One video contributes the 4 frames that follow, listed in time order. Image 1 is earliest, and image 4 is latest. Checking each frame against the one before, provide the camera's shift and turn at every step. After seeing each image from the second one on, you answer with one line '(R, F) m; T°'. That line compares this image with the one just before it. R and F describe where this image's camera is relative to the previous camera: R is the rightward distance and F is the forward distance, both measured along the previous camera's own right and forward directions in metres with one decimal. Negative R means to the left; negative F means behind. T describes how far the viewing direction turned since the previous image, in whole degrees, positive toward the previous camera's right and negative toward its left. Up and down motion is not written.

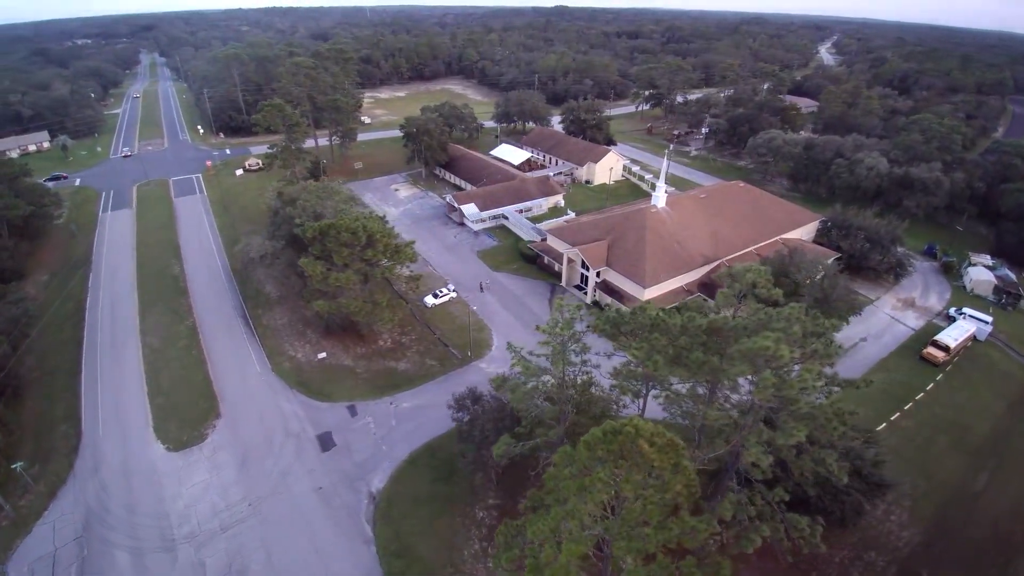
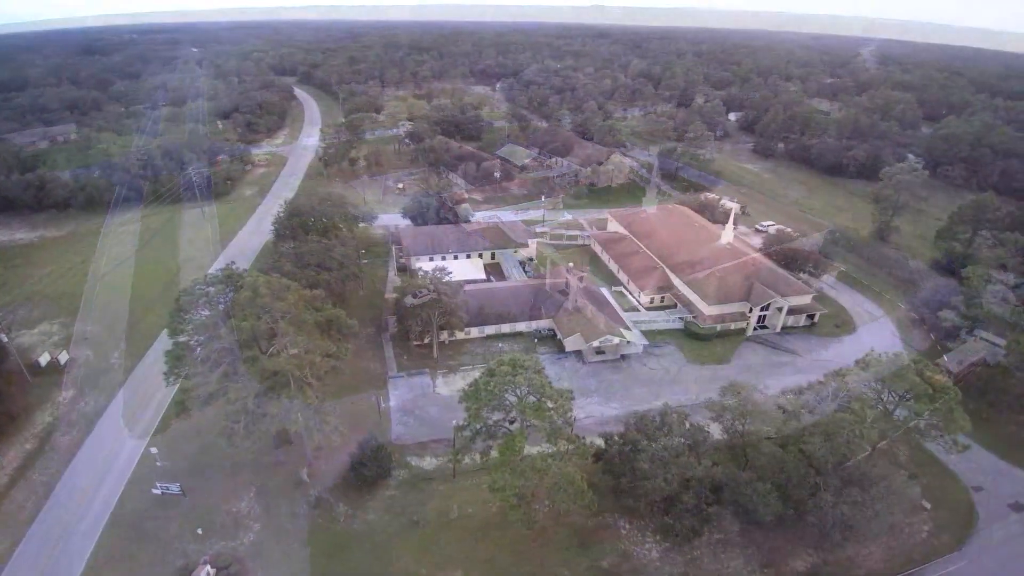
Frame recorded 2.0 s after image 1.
(+1.7, +0.6) m; -2°
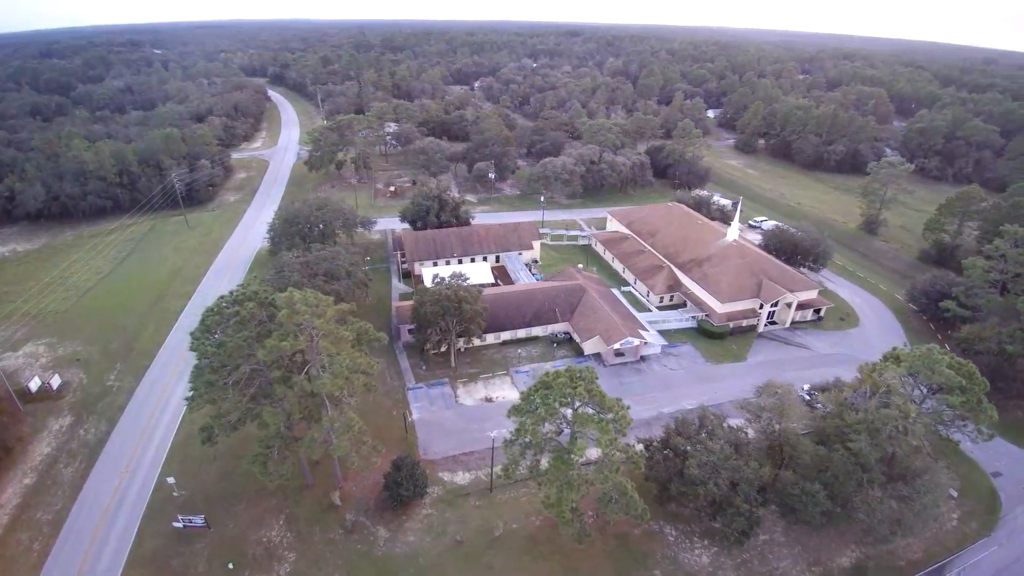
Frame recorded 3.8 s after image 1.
(-2.5, +0.8) m; +3°
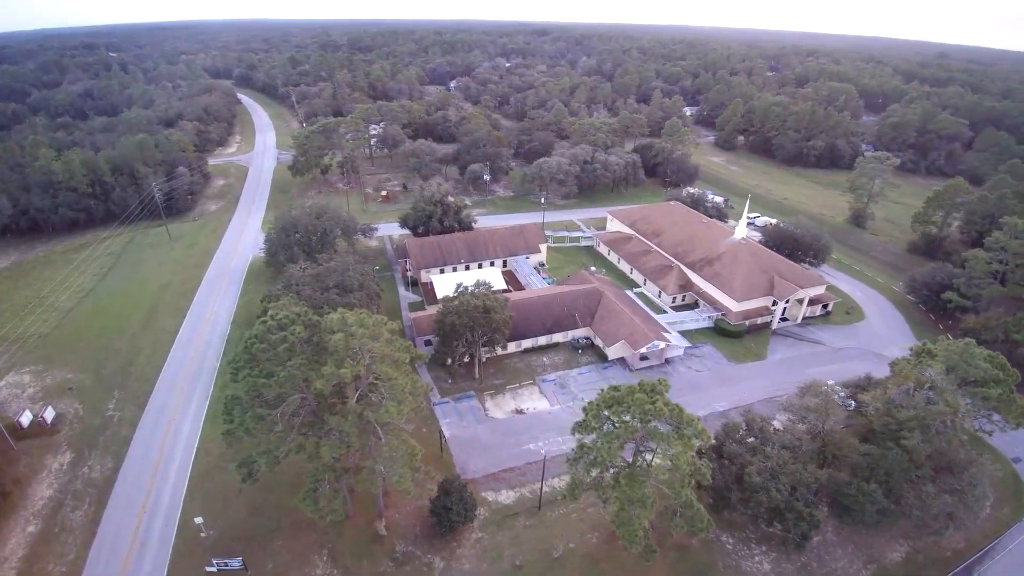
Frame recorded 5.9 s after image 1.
(-2.9, +1.0) m; +3°
